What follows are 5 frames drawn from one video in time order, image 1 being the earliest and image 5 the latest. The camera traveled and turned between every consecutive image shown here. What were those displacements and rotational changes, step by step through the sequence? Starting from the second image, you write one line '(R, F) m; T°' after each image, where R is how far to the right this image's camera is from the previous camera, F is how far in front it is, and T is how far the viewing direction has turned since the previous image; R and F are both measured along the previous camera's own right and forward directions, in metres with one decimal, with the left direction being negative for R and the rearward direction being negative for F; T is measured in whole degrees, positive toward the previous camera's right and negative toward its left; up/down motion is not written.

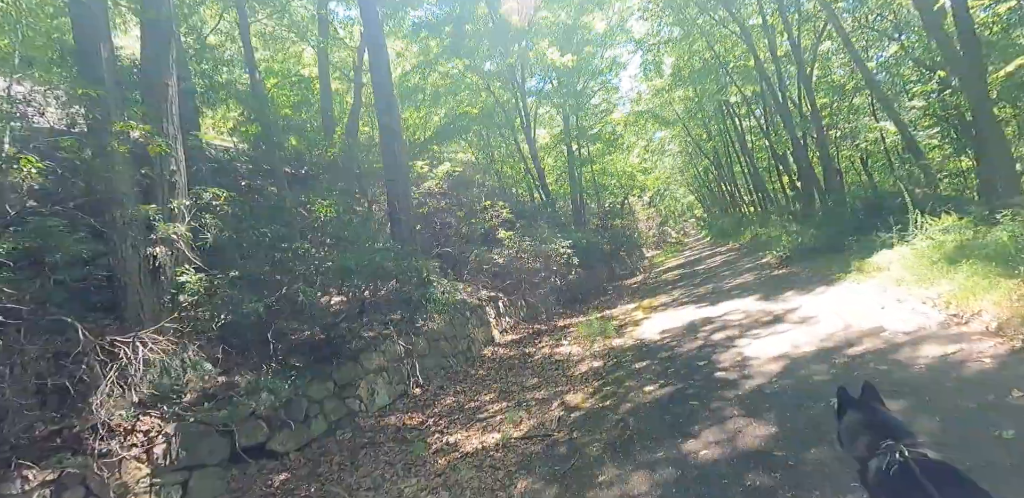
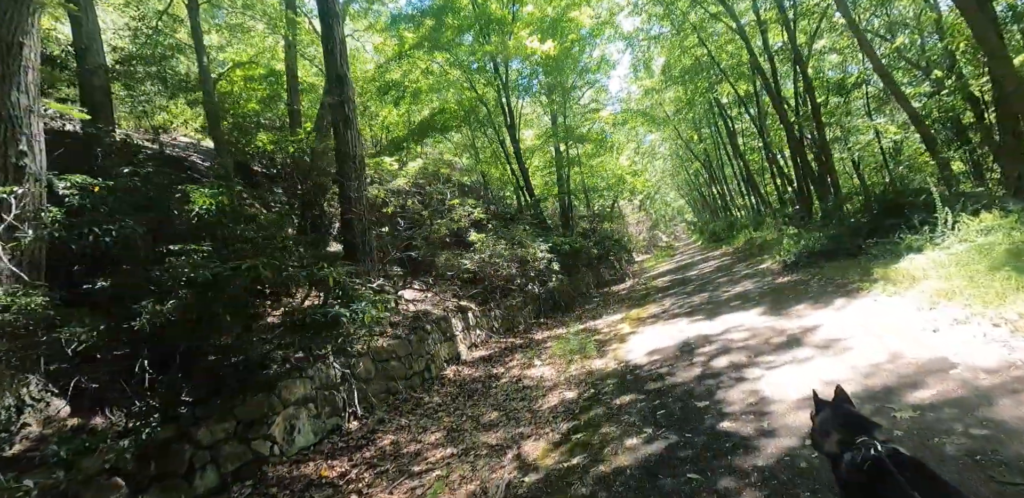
(+0.5, +1.4) m; +1°
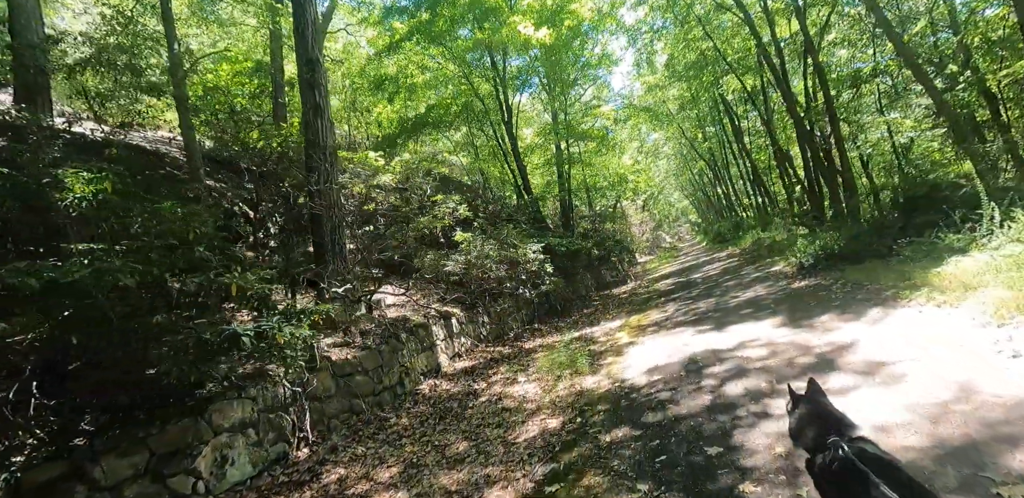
(+0.3, +1.0) m; 0°
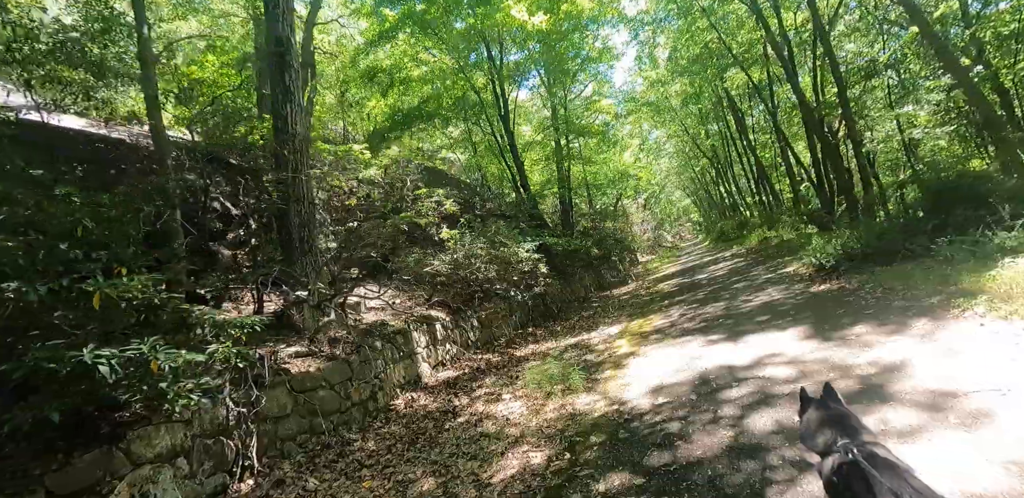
(+0.2, +0.9) m; 0°
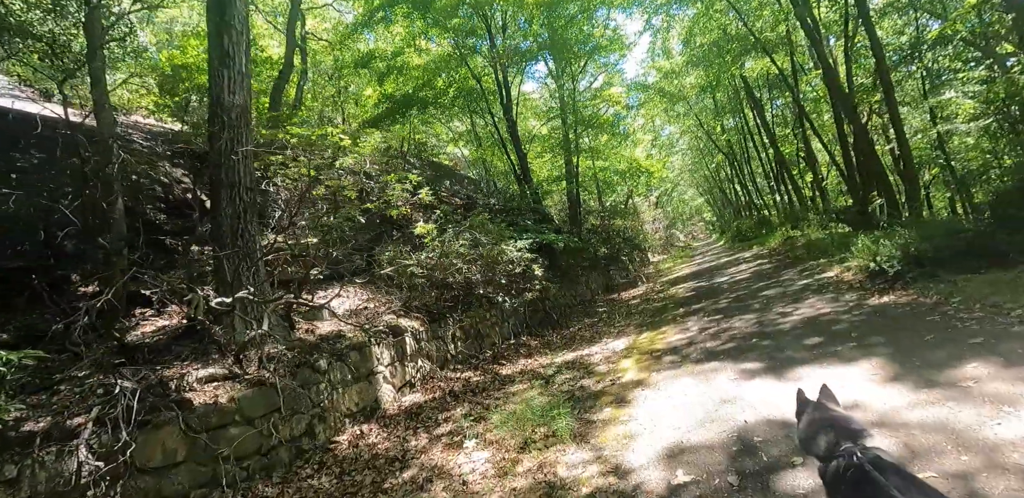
(+0.4, +1.5) m; -1°
